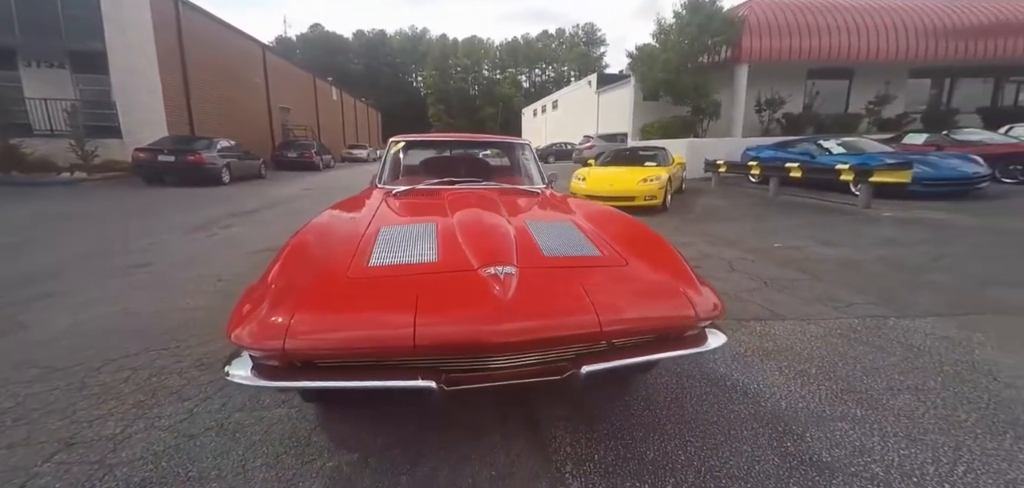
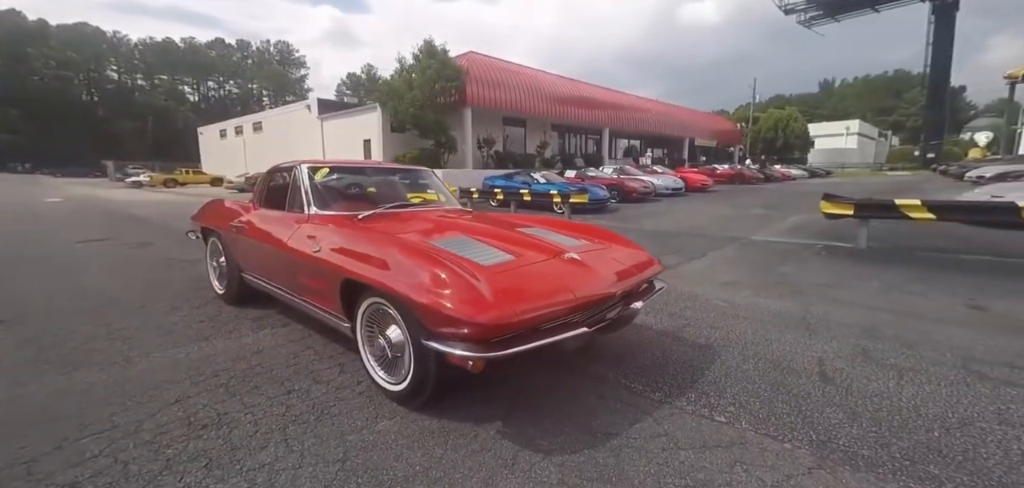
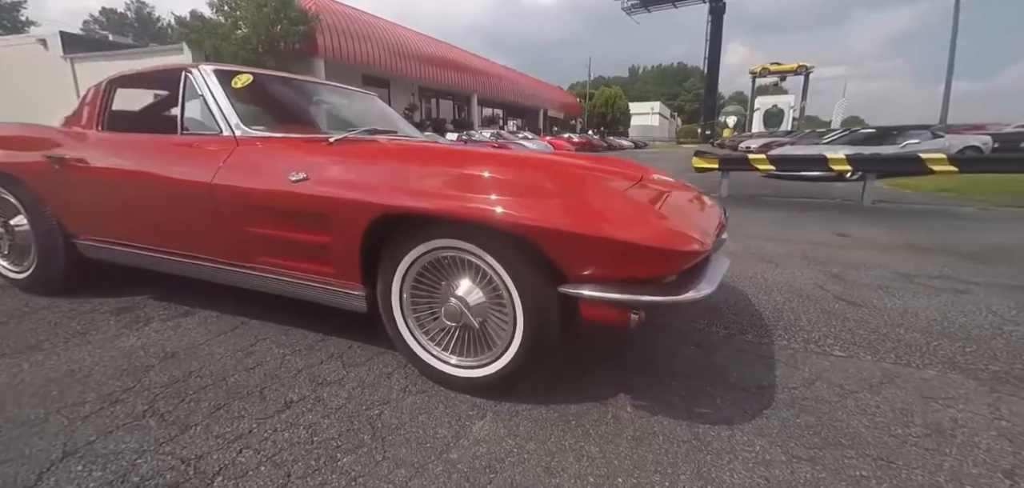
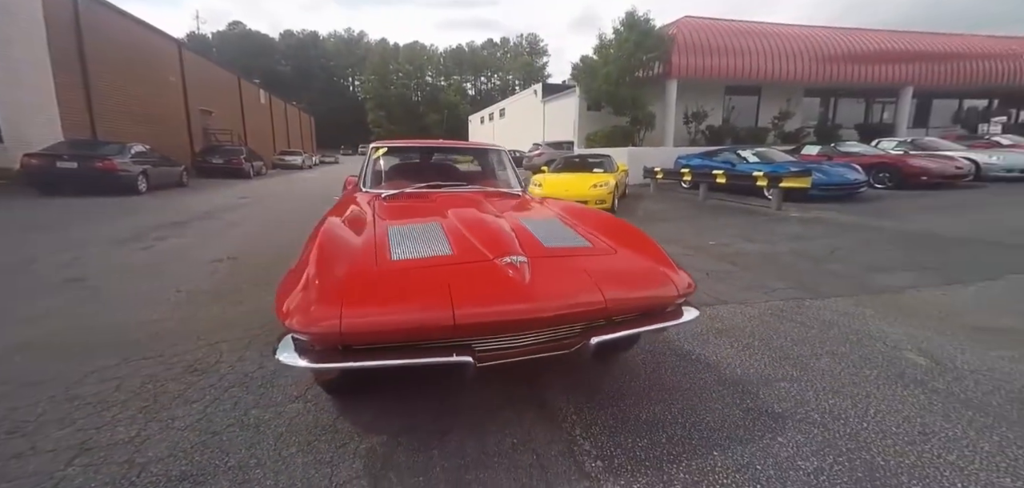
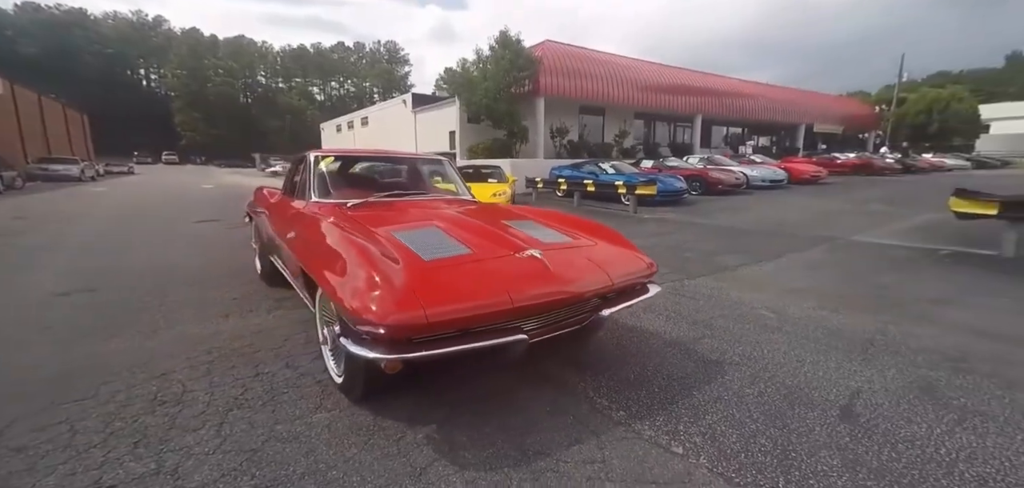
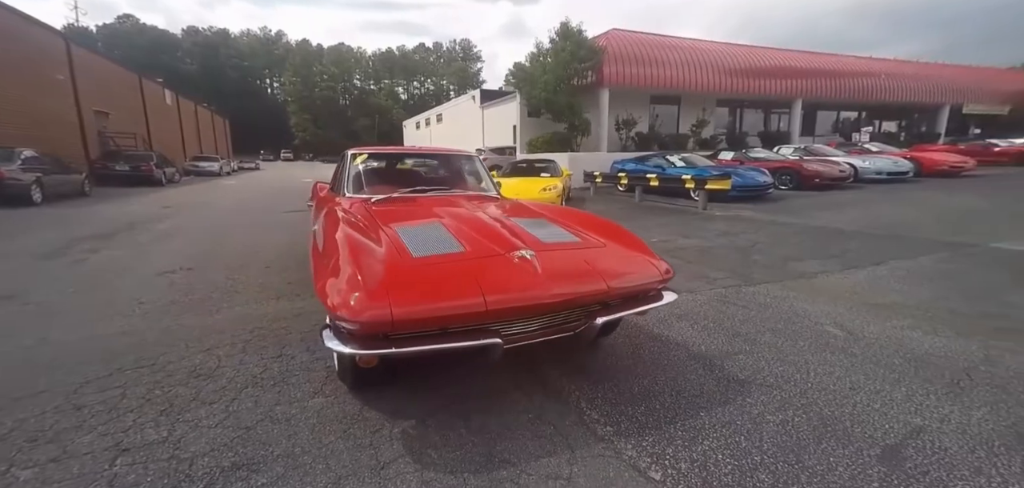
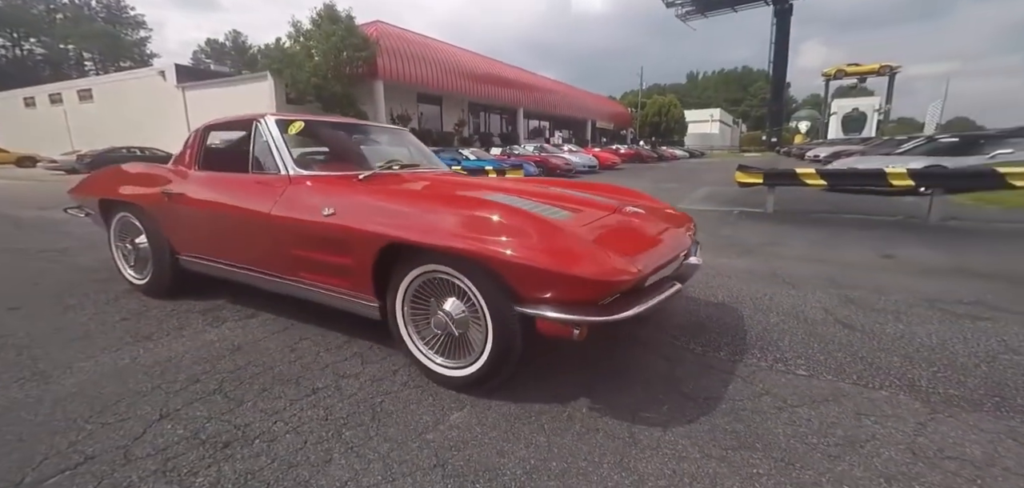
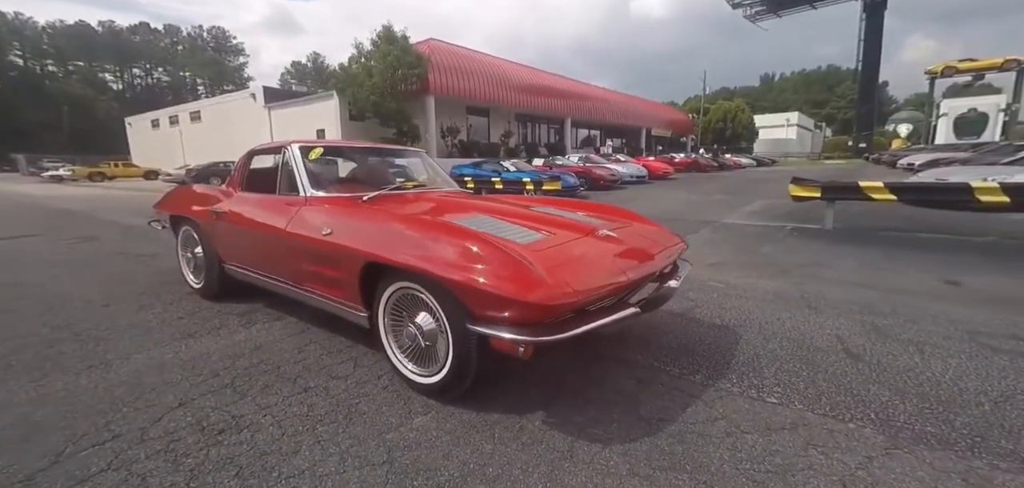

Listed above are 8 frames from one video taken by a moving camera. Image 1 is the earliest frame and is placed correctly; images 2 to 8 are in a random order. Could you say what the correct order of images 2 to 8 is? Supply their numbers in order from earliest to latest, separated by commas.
4, 6, 5, 2, 8, 7, 3
